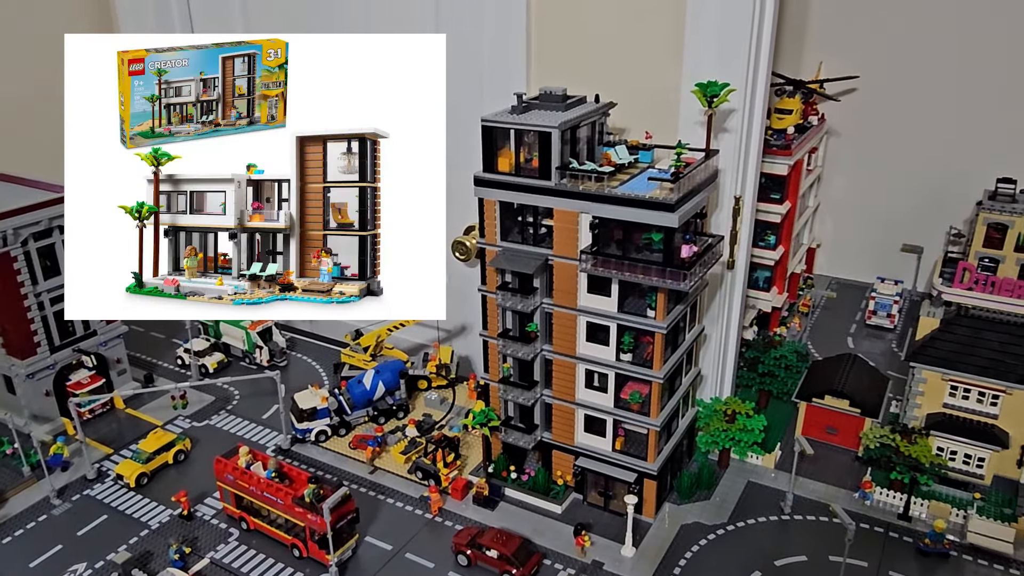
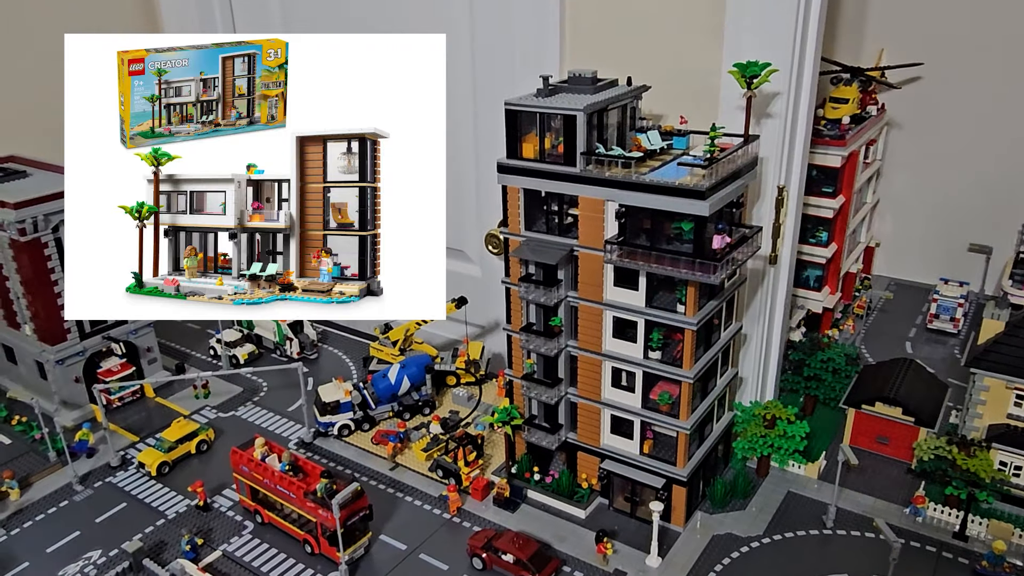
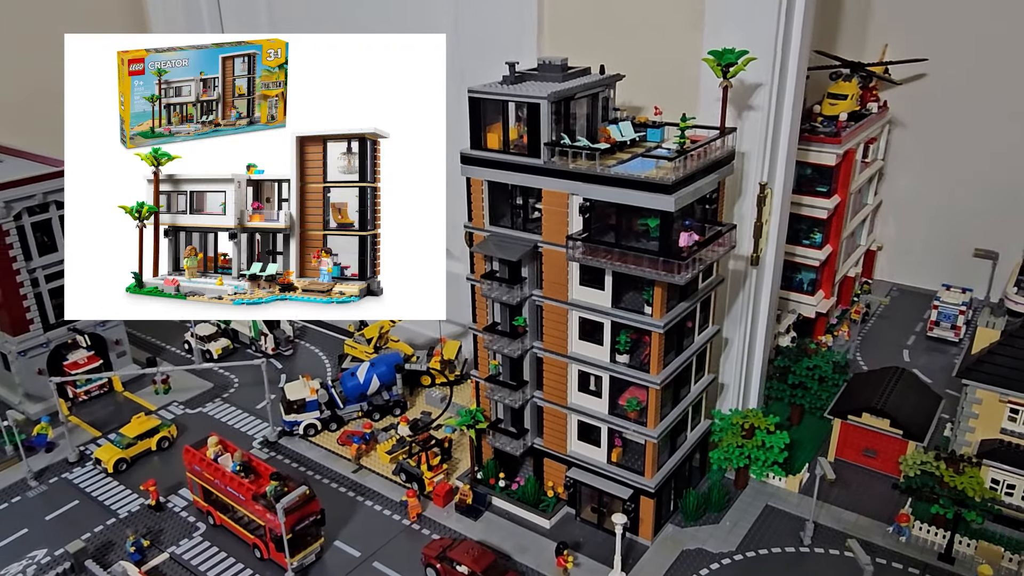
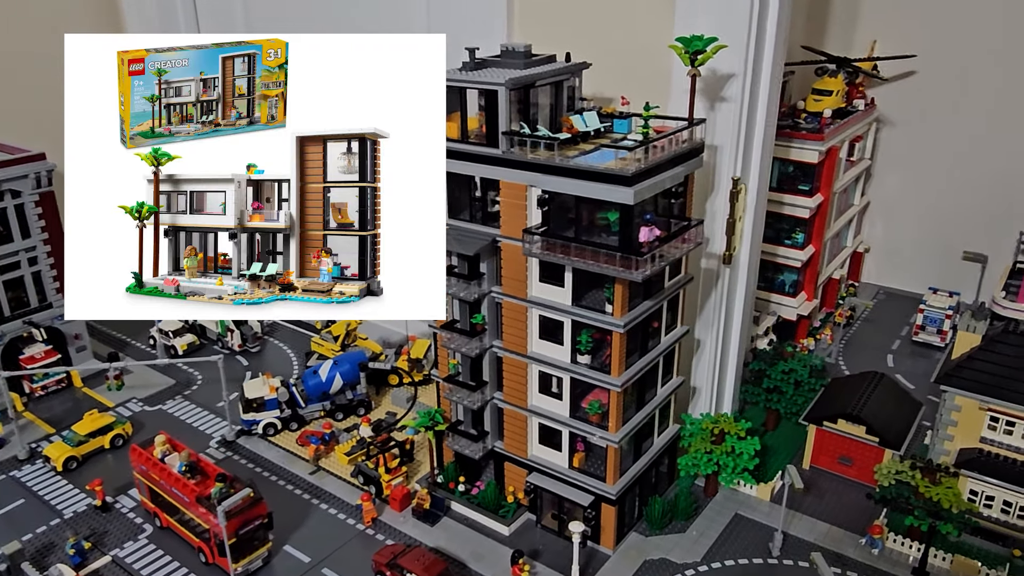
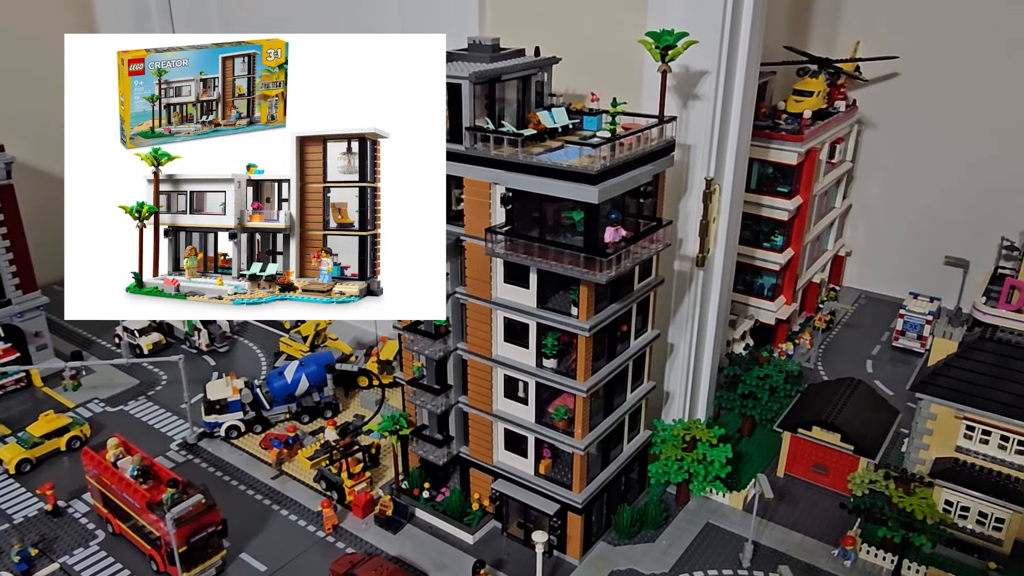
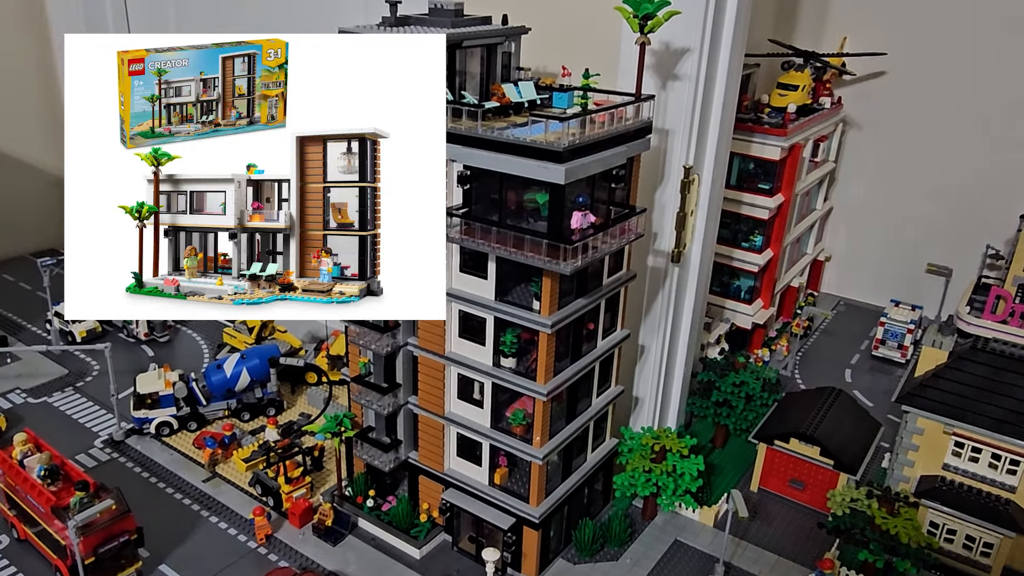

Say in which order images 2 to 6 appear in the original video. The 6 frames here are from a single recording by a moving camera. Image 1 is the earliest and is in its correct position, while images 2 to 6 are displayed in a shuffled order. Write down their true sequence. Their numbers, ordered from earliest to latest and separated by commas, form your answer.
2, 3, 4, 5, 6
